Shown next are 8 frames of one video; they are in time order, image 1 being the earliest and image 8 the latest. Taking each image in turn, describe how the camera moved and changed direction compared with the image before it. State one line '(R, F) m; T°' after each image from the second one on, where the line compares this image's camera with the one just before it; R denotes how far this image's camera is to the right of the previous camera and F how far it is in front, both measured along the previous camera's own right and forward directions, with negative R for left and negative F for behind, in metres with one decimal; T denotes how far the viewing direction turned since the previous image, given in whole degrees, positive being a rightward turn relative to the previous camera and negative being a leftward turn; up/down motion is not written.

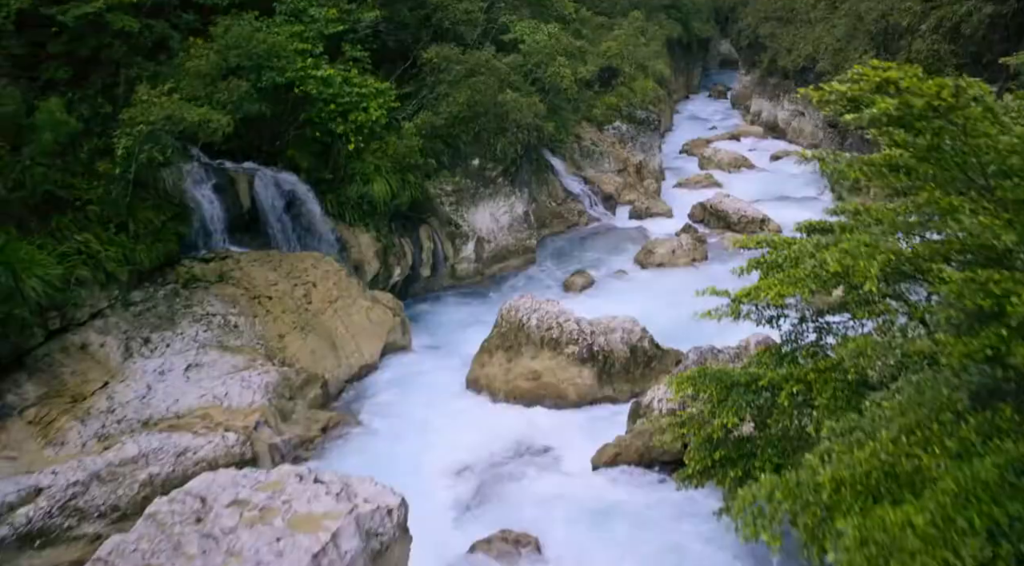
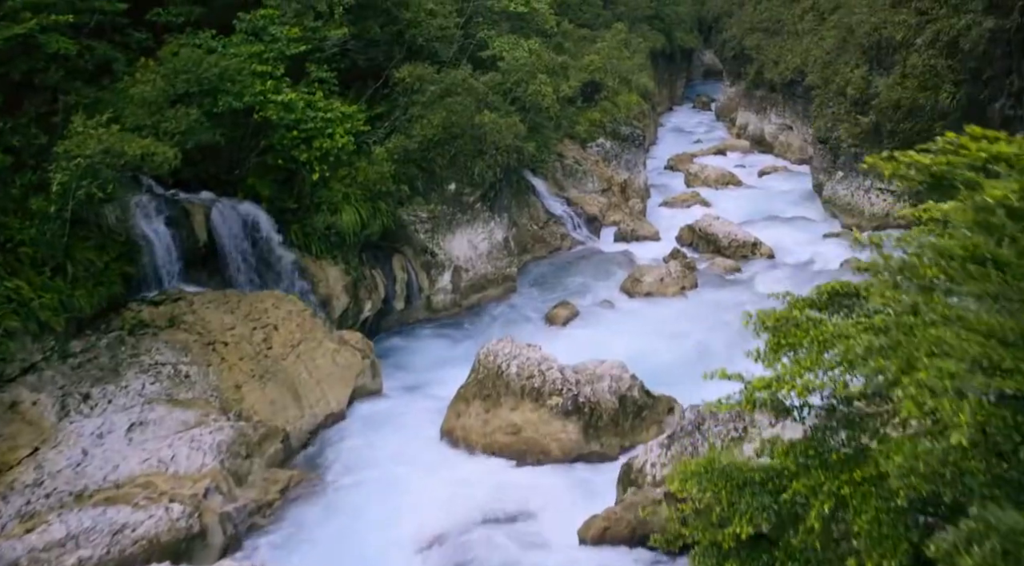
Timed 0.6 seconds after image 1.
(+0.1, +1.0) m; +1°
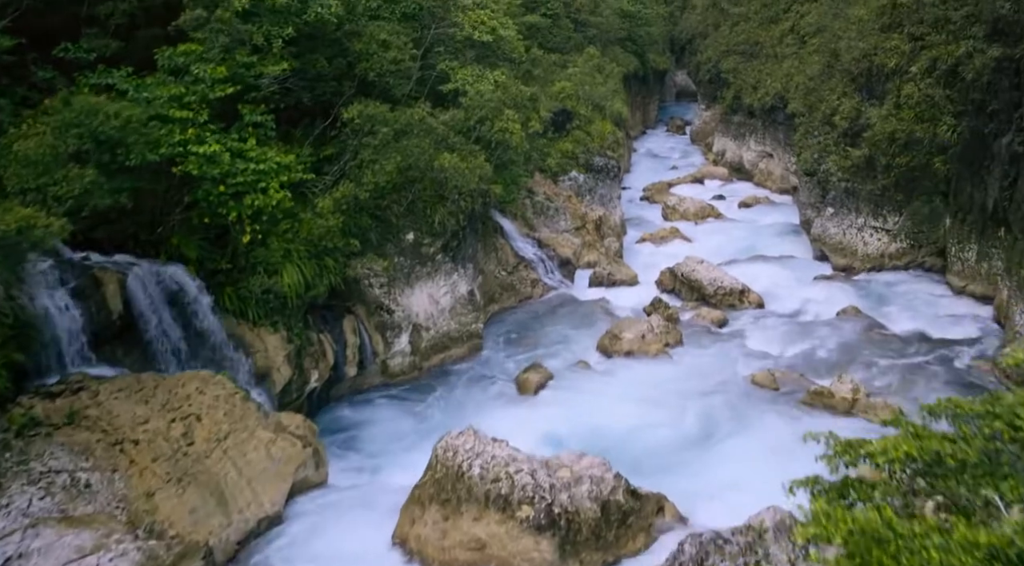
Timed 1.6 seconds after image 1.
(+0.2, +1.7) m; +2°
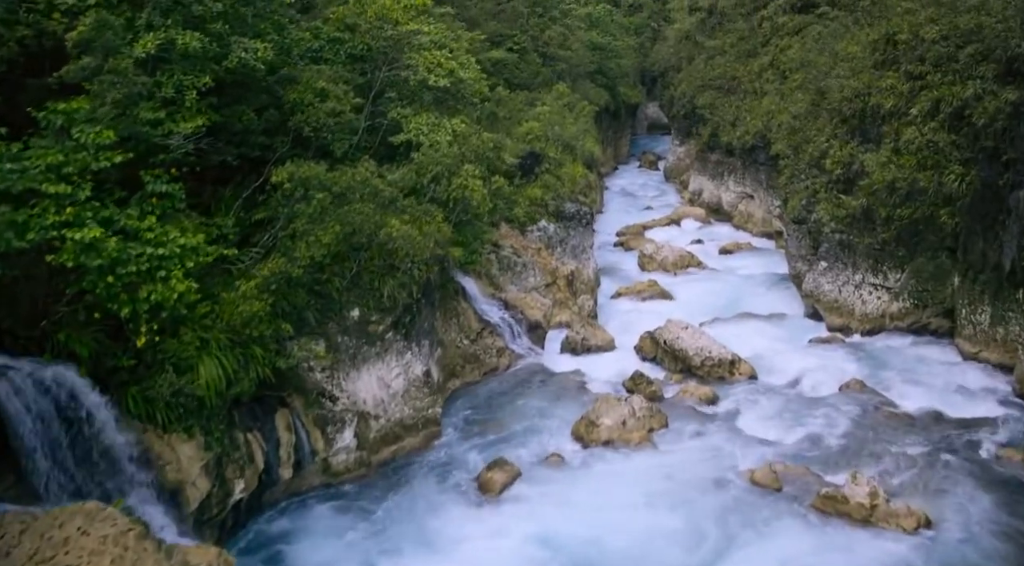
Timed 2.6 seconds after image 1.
(+0.2, +1.9) m; +2°
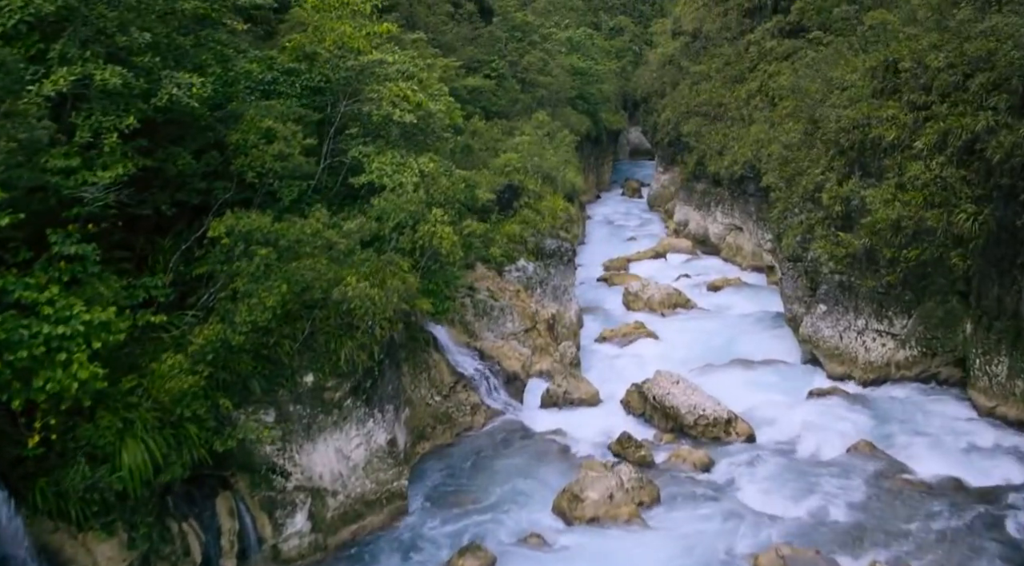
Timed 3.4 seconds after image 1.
(+0.2, +1.4) m; +1°
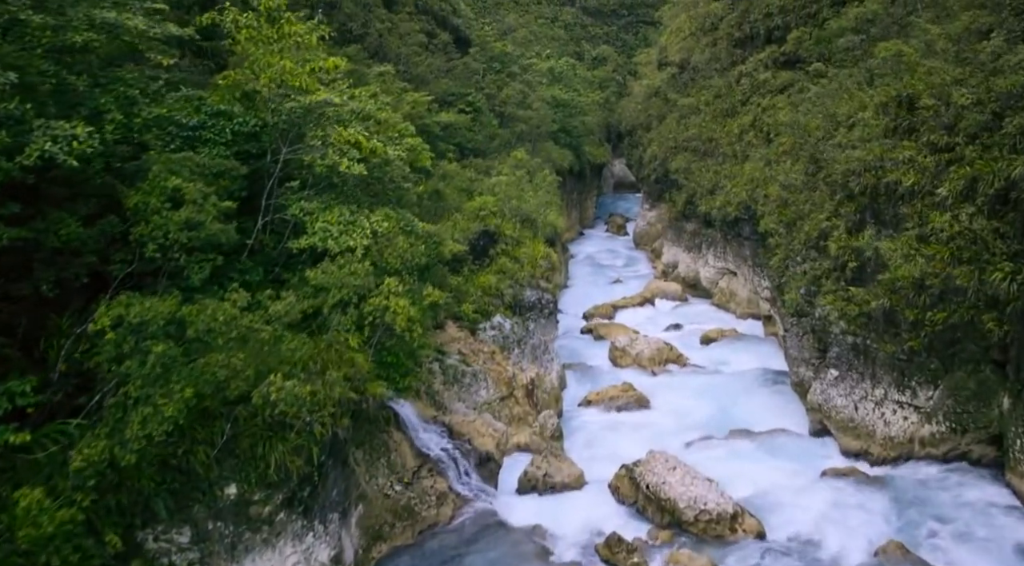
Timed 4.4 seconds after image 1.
(+0.2, +1.9) m; +1°
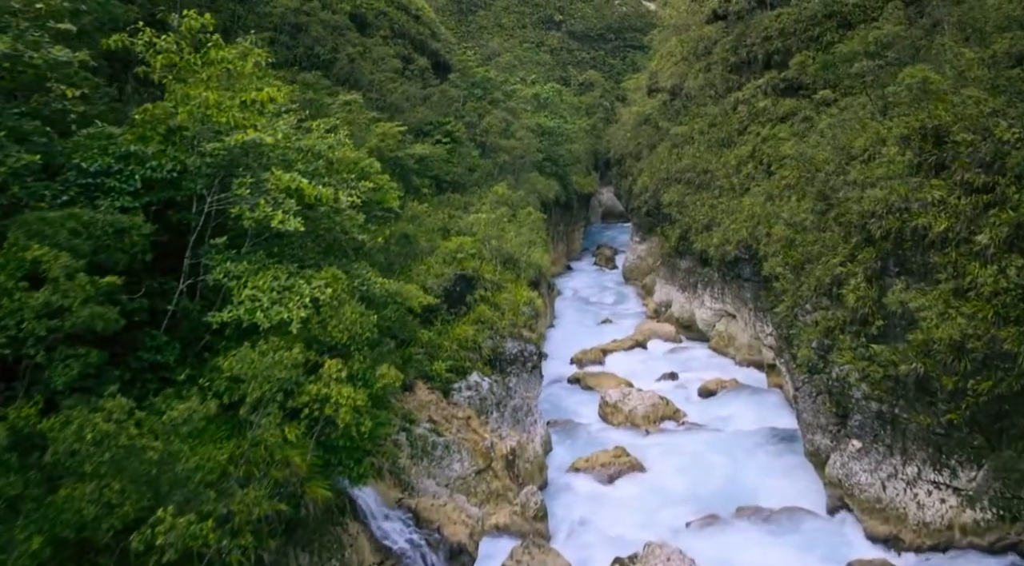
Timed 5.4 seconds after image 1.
(+0.2, +1.9) m; +1°
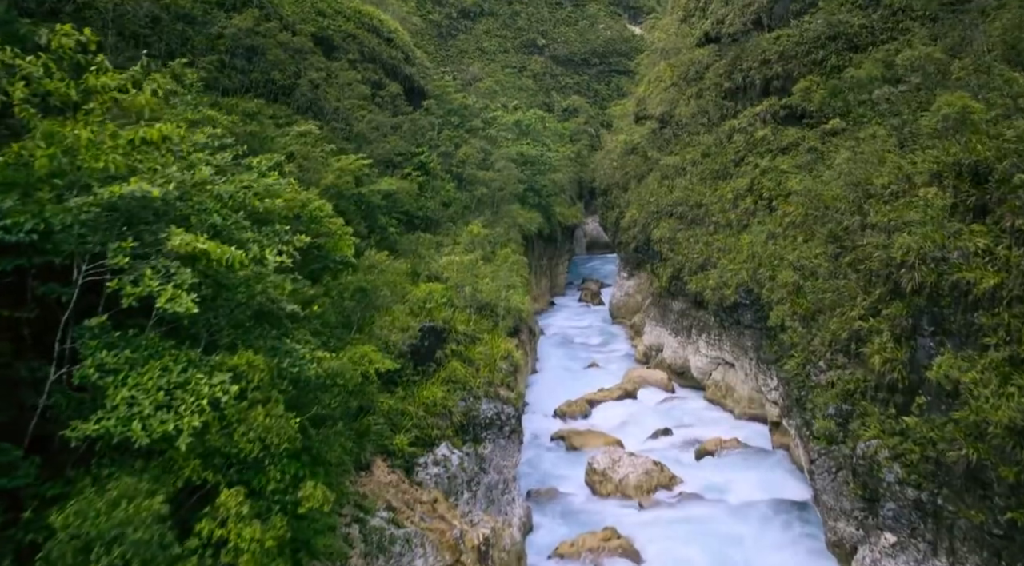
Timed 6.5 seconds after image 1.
(+0.2, +2.0) m; +1°
